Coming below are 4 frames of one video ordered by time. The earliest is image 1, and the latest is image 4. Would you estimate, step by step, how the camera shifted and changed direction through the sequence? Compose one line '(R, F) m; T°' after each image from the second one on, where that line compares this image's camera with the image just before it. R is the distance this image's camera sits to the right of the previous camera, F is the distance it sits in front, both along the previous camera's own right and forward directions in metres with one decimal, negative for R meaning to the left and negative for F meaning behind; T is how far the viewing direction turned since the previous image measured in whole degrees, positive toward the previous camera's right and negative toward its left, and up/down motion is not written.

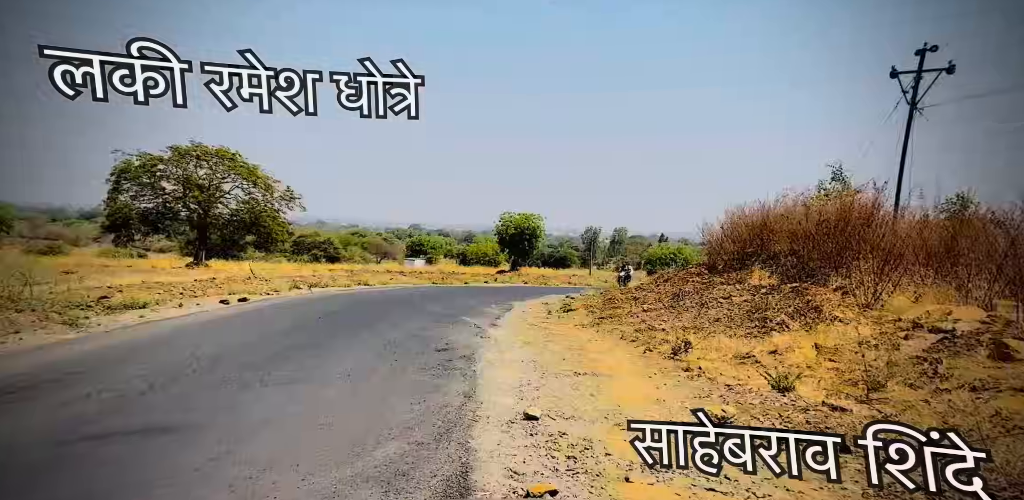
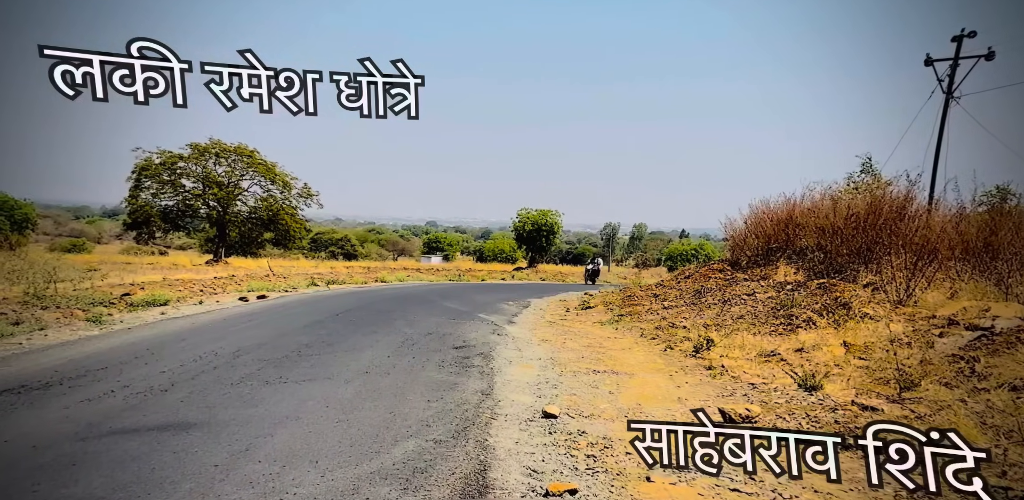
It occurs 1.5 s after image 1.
(-0.1, +0.1) m; 0°
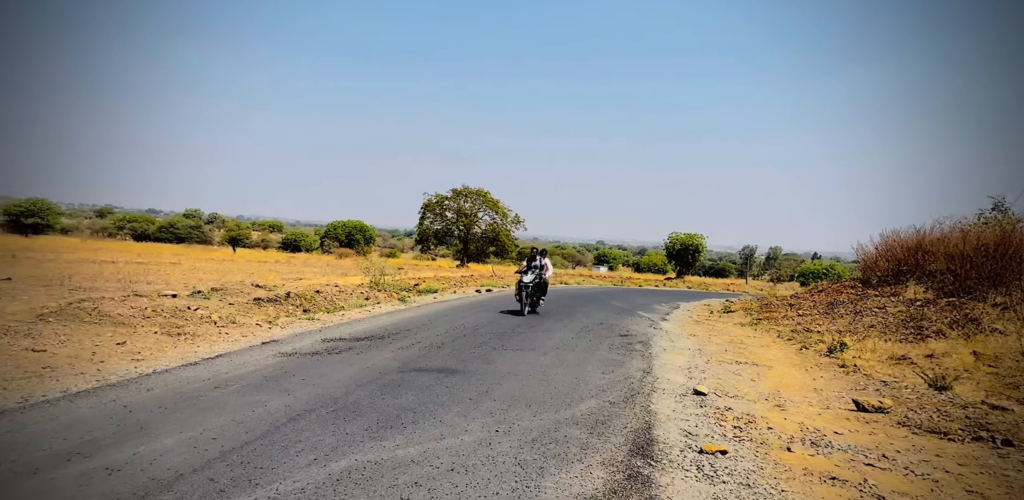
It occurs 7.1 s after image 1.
(-0.6, -3.8) m; -7°
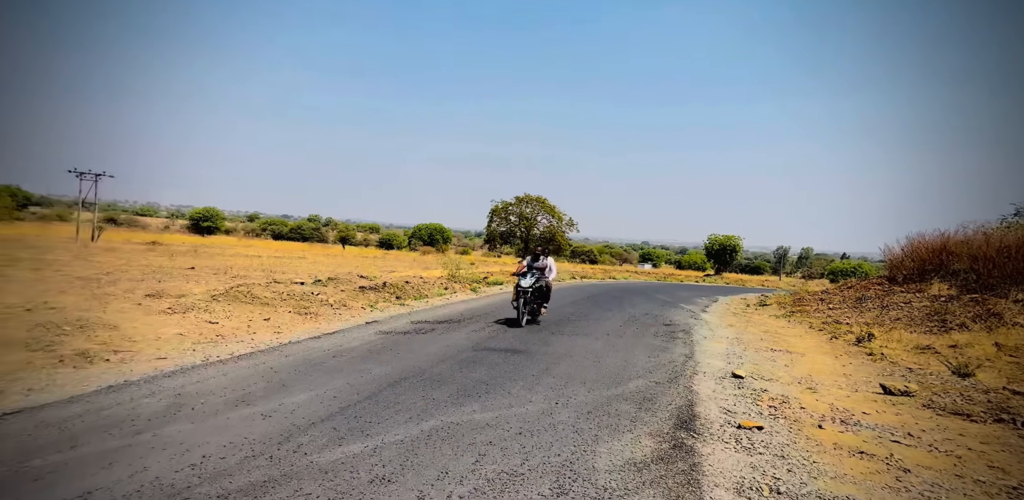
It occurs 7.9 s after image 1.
(-0.2, -1.8) m; -3°
